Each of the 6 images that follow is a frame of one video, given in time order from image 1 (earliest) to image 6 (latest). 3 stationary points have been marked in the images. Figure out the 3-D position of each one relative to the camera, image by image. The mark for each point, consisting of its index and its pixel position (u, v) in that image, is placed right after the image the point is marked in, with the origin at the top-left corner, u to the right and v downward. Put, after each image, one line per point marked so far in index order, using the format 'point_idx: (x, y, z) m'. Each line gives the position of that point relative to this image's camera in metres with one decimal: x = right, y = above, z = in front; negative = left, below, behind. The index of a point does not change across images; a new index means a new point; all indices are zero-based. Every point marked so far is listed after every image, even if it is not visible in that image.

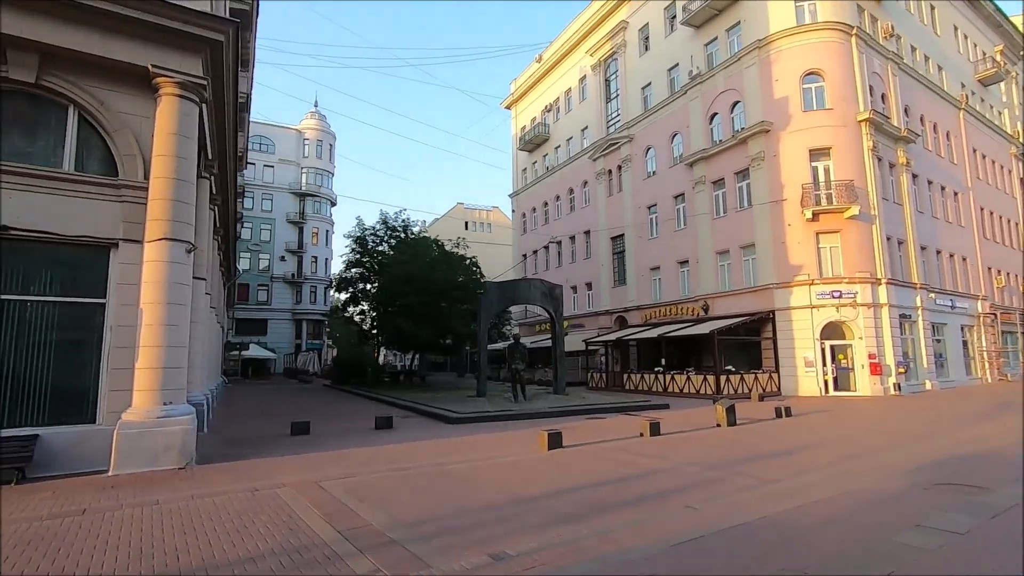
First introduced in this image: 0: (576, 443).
0: (+1.3, -3.1, +10.9) m
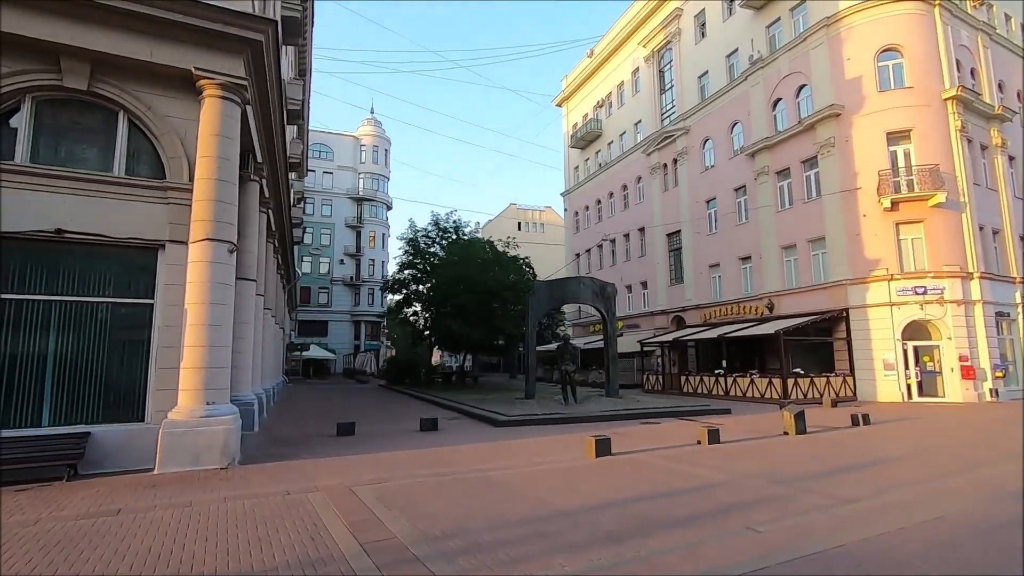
0: (+2.2, -3.1, +10.2) m
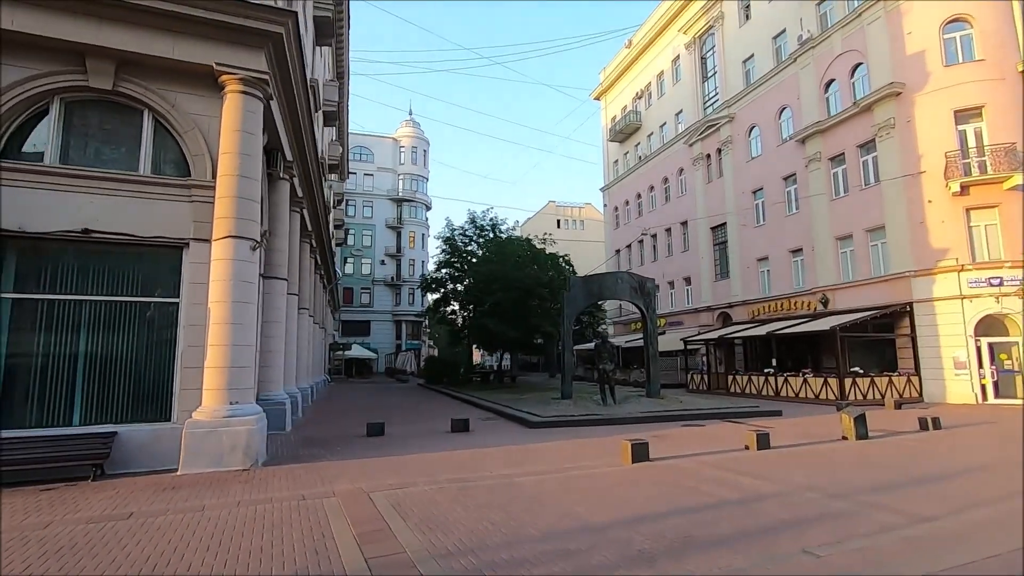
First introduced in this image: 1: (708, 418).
0: (+2.7, -3.0, +9.5) m
1: (+5.4, -3.6, +14.9) m
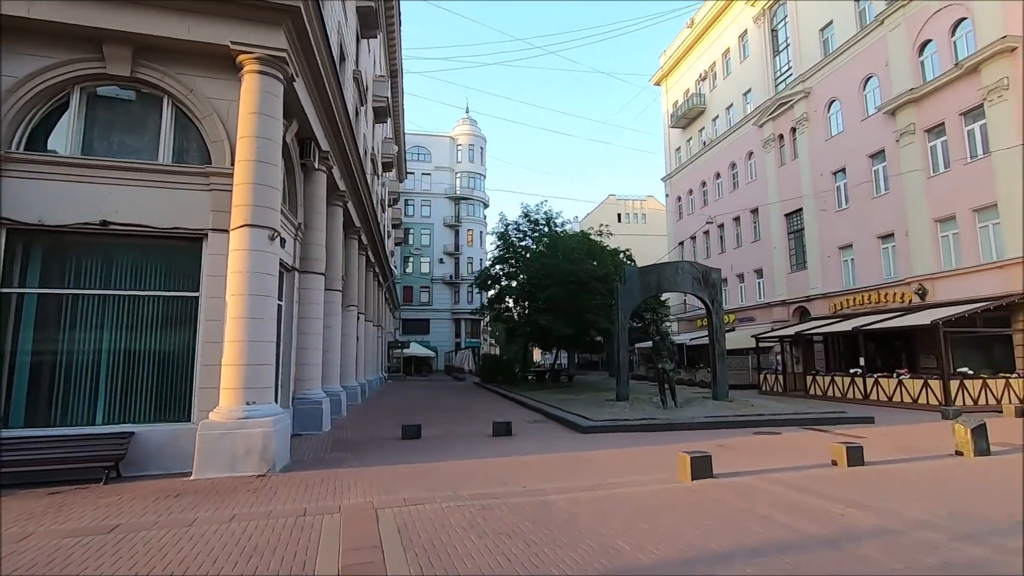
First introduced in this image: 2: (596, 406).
0: (+3.3, -2.7, +8.1) m
1: (+6.6, -3.3, +13.1) m
2: (+2.4, -3.5, +15.9) m
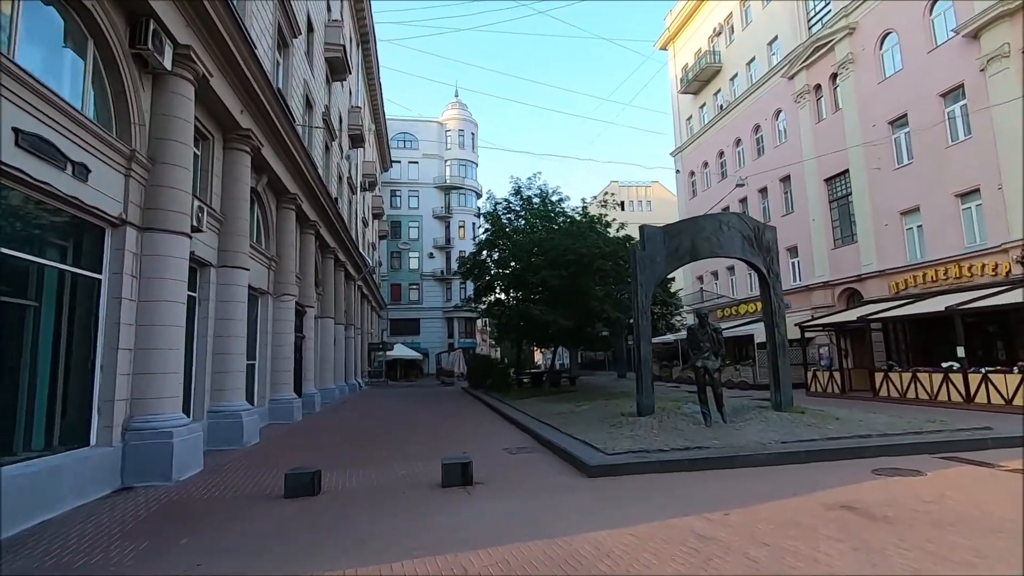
0: (+2.8, -2.0, +3.3) m
1: (+6.1, -2.5, +8.3) m
2: (+2.0, -2.8, +11.1) m
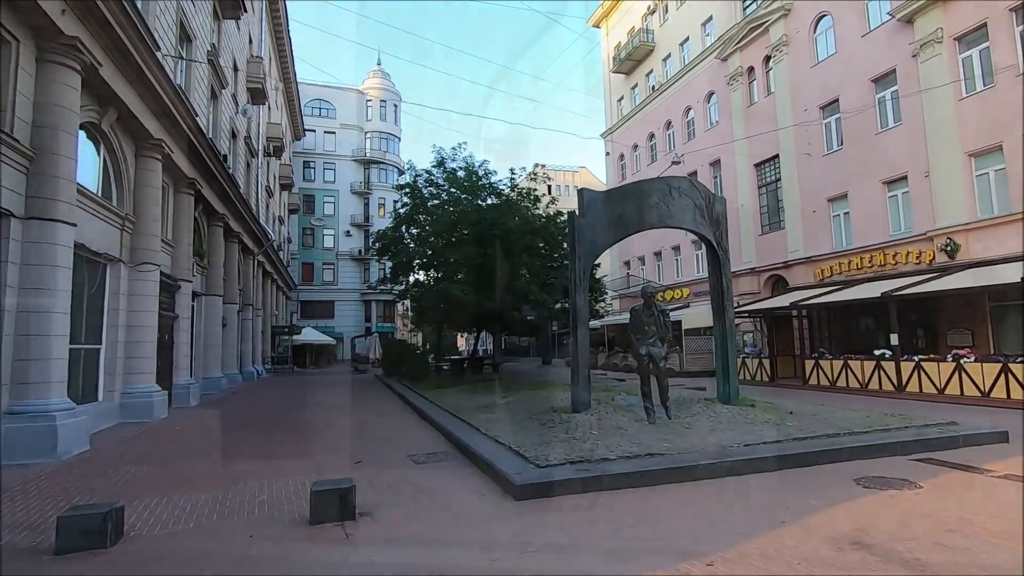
0: (+2.3, -1.8, +1.7) m
1: (+4.9, -2.2, +7.2) m
2: (+0.4, -2.3, +9.4) m
